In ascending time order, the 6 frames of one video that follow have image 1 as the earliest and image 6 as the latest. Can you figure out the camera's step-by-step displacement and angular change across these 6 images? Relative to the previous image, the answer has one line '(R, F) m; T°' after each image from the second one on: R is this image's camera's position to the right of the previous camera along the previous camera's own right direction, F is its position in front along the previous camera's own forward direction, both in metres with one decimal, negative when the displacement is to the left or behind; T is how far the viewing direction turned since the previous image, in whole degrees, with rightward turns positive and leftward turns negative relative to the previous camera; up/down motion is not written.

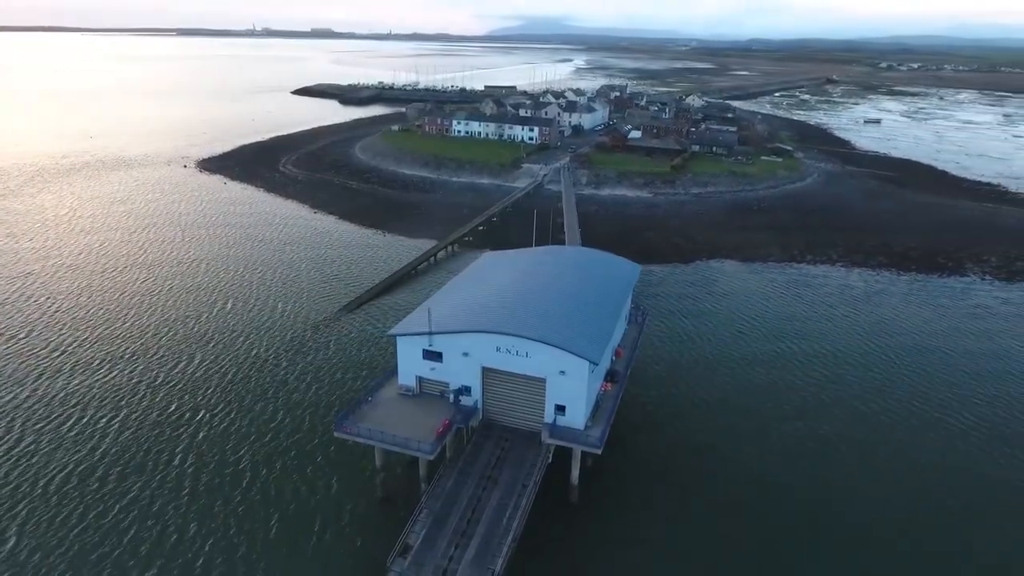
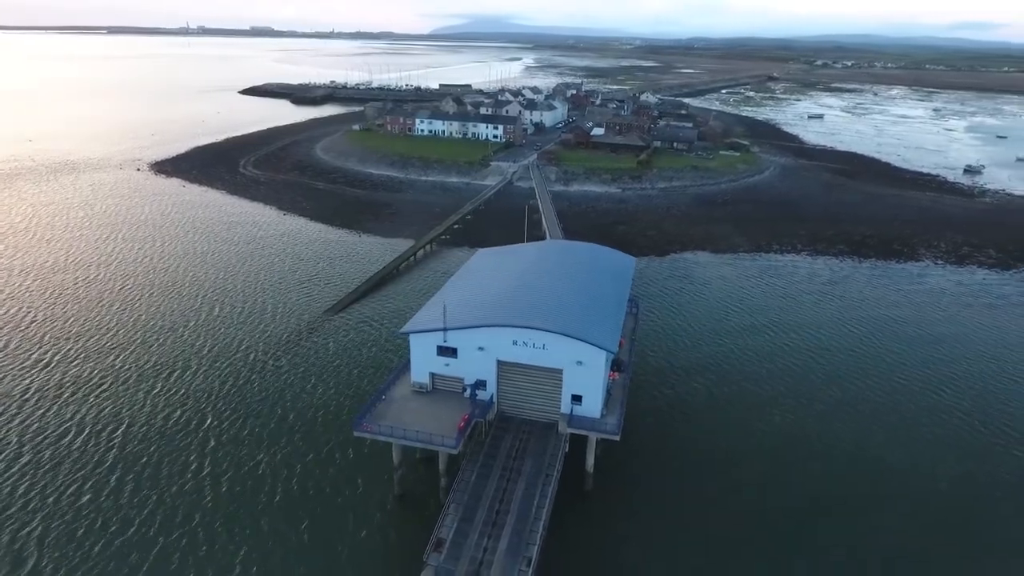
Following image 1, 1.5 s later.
(-1.9, -0.2) m; +4°
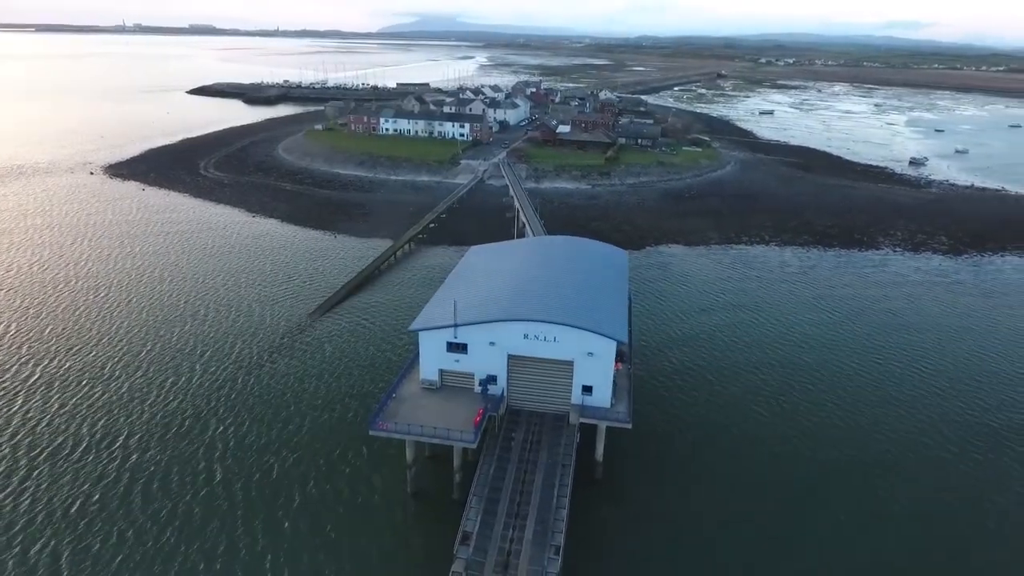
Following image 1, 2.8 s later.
(-1.7, -0.2) m; +4°
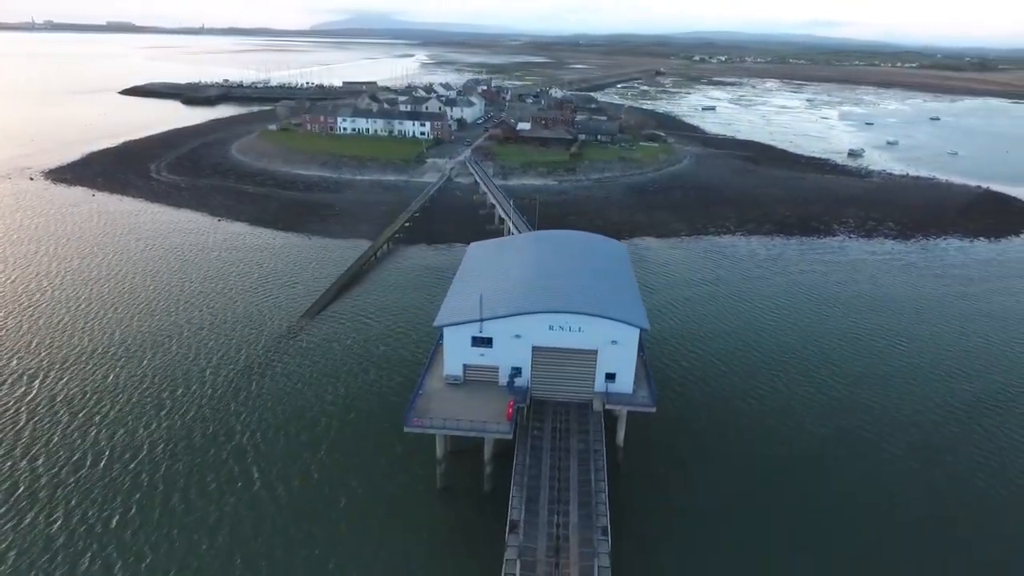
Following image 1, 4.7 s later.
(-2.5, -0.3) m; +5°
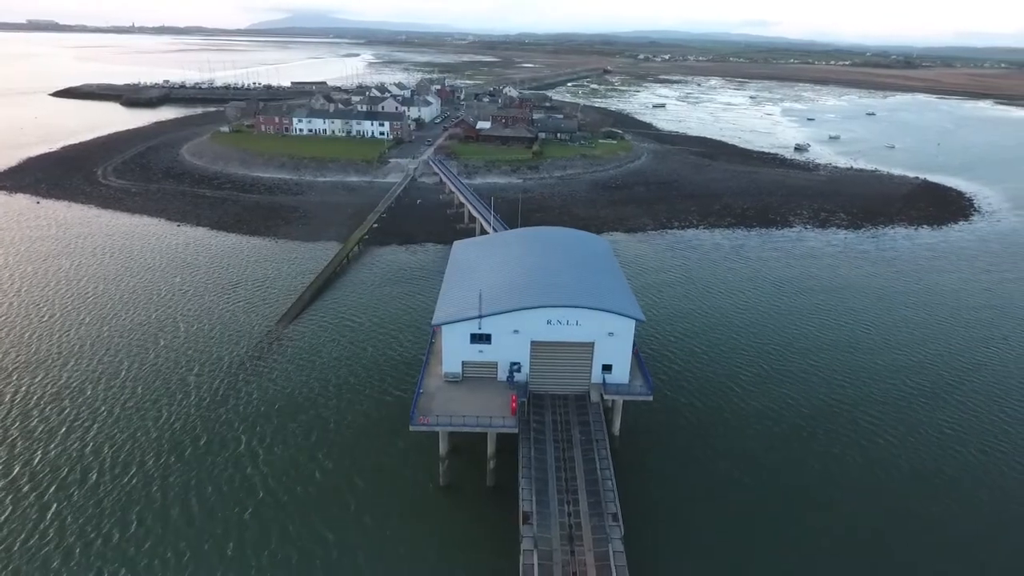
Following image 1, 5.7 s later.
(-1.5, -0.2) m; +4°
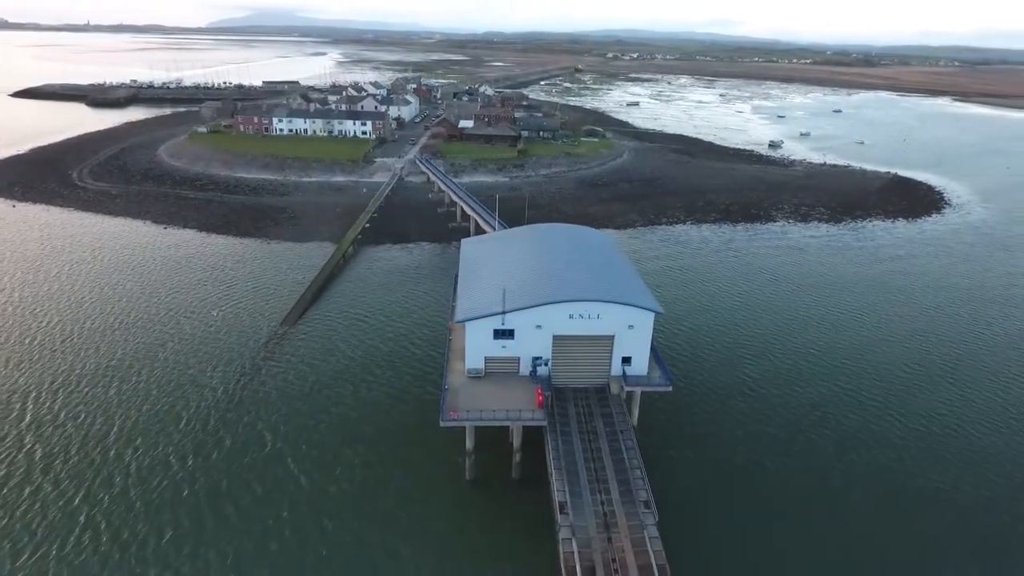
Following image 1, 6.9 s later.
(-1.7, -0.3) m; +3°
